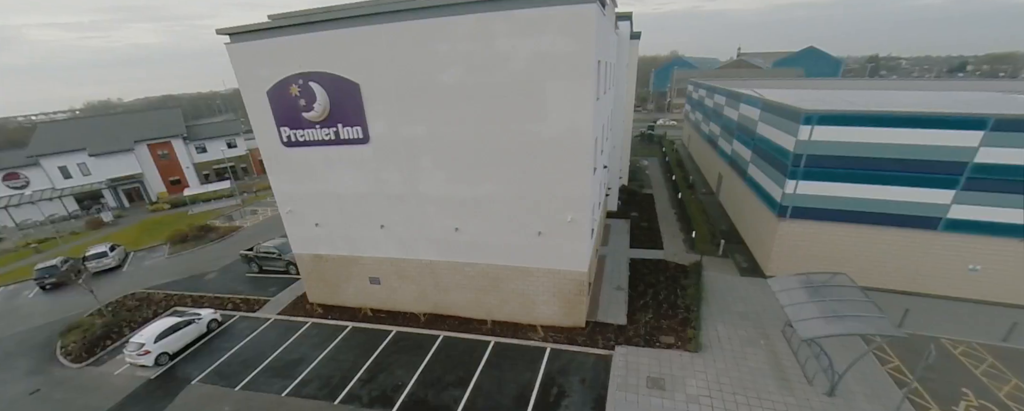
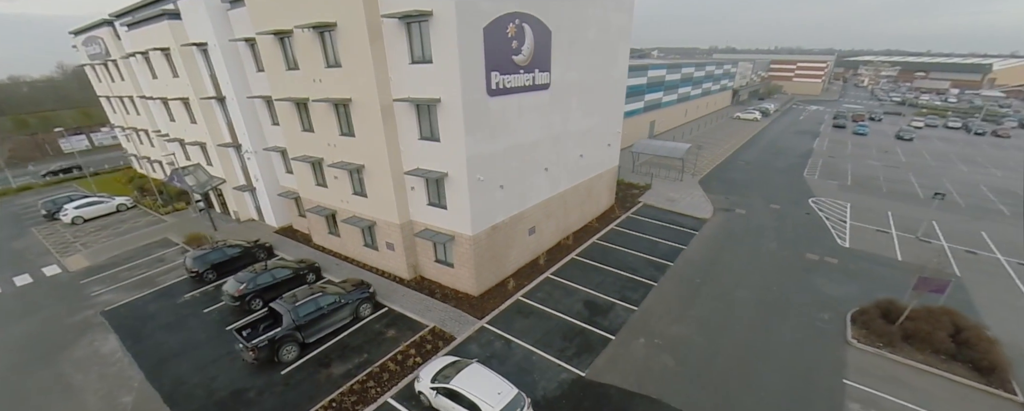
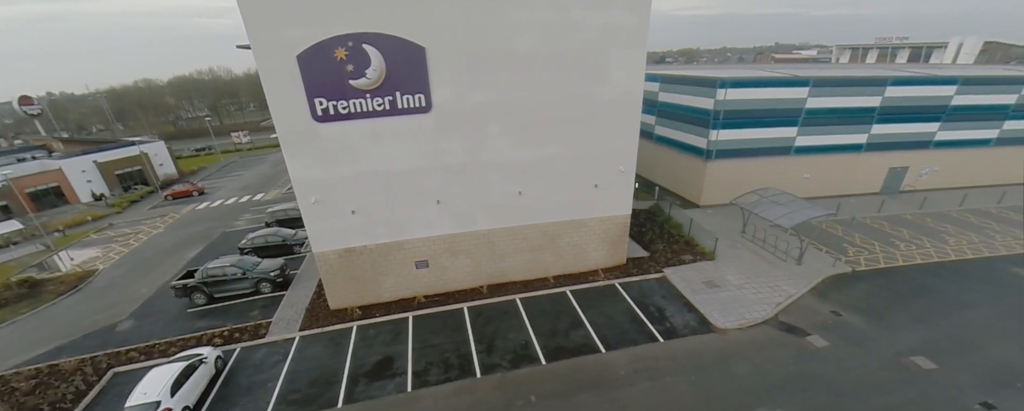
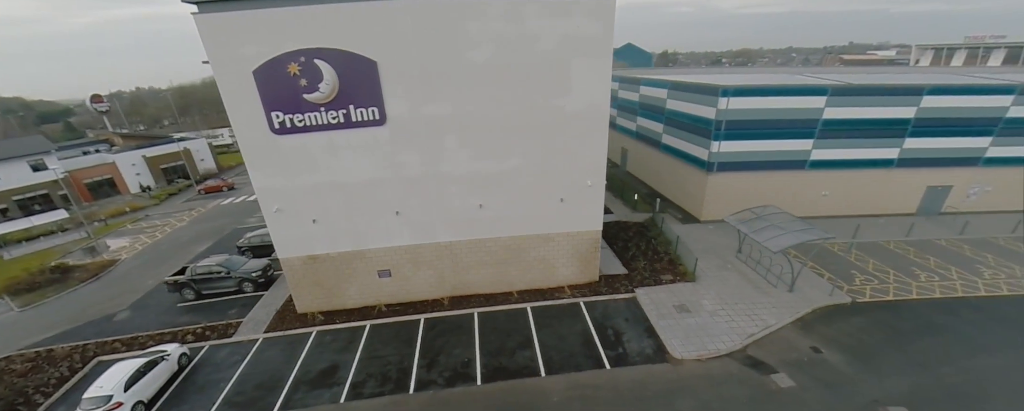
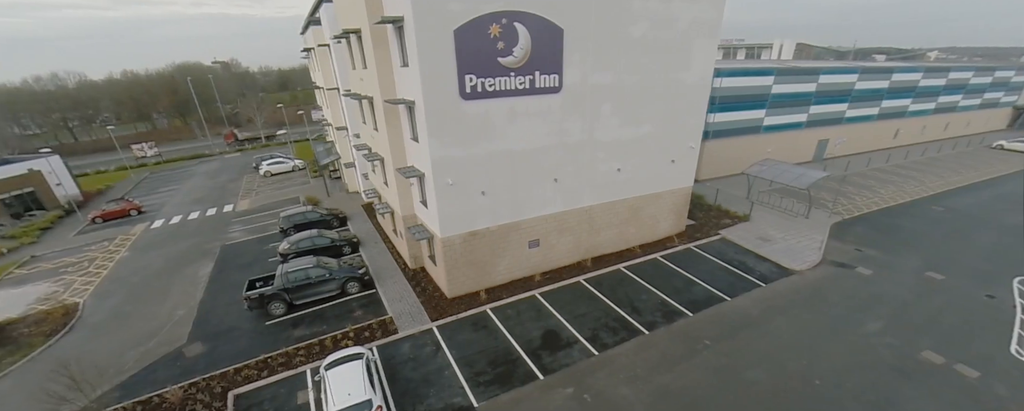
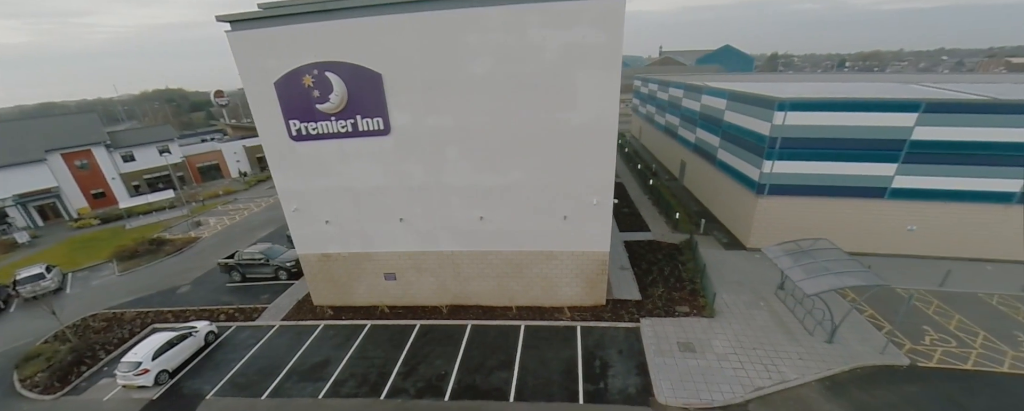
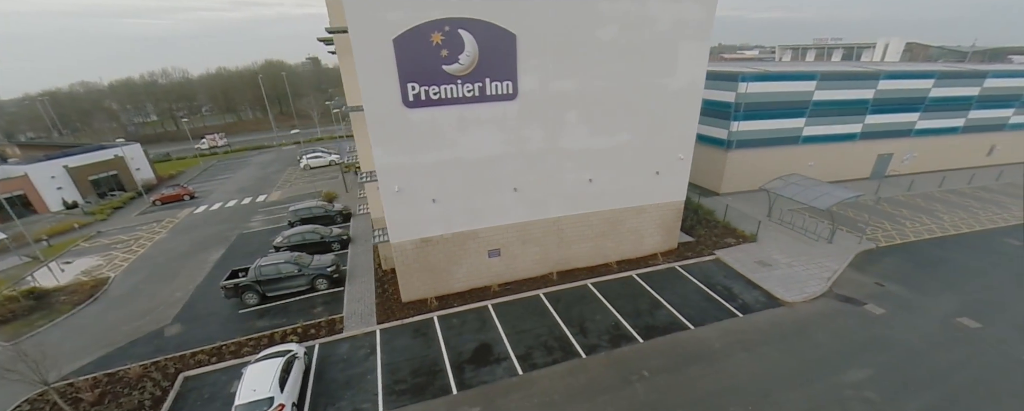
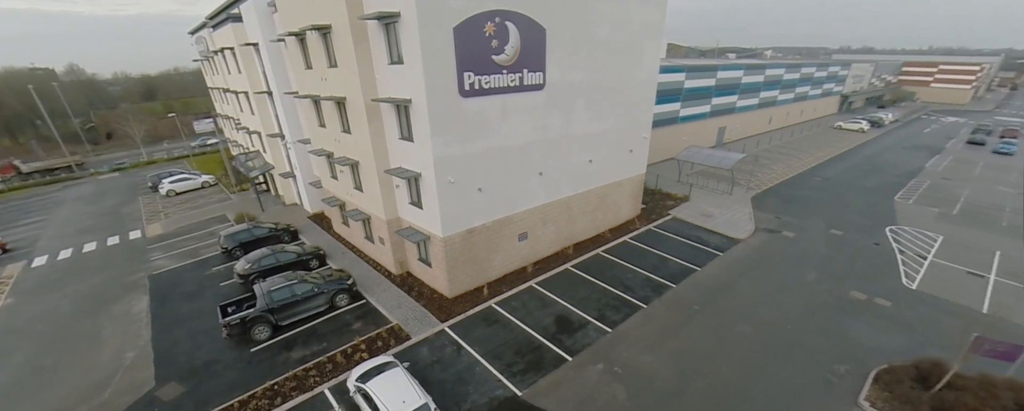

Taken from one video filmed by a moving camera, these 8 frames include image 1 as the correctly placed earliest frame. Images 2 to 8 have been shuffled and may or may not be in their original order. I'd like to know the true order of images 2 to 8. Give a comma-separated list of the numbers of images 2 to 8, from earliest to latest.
6, 4, 3, 7, 5, 8, 2
